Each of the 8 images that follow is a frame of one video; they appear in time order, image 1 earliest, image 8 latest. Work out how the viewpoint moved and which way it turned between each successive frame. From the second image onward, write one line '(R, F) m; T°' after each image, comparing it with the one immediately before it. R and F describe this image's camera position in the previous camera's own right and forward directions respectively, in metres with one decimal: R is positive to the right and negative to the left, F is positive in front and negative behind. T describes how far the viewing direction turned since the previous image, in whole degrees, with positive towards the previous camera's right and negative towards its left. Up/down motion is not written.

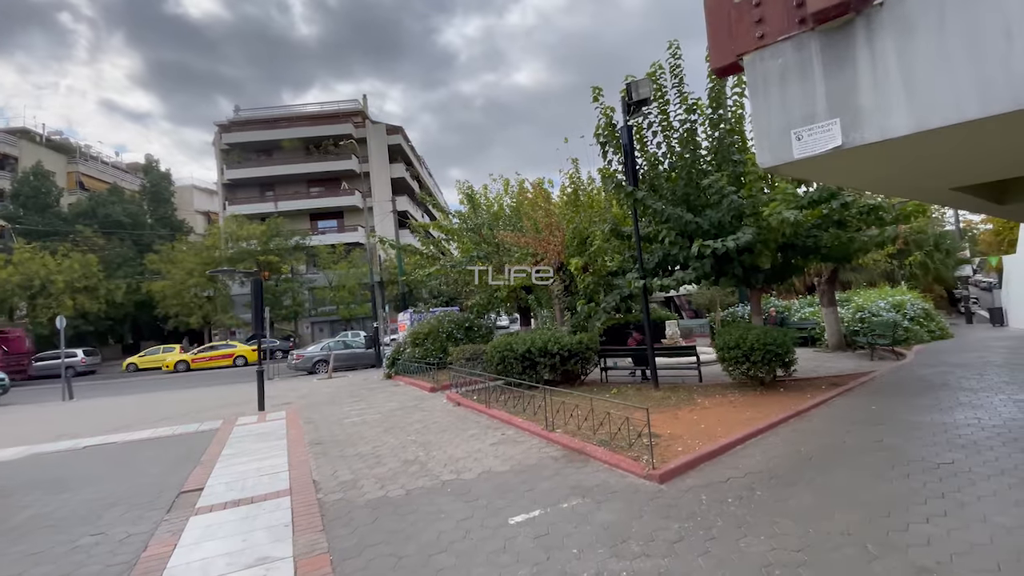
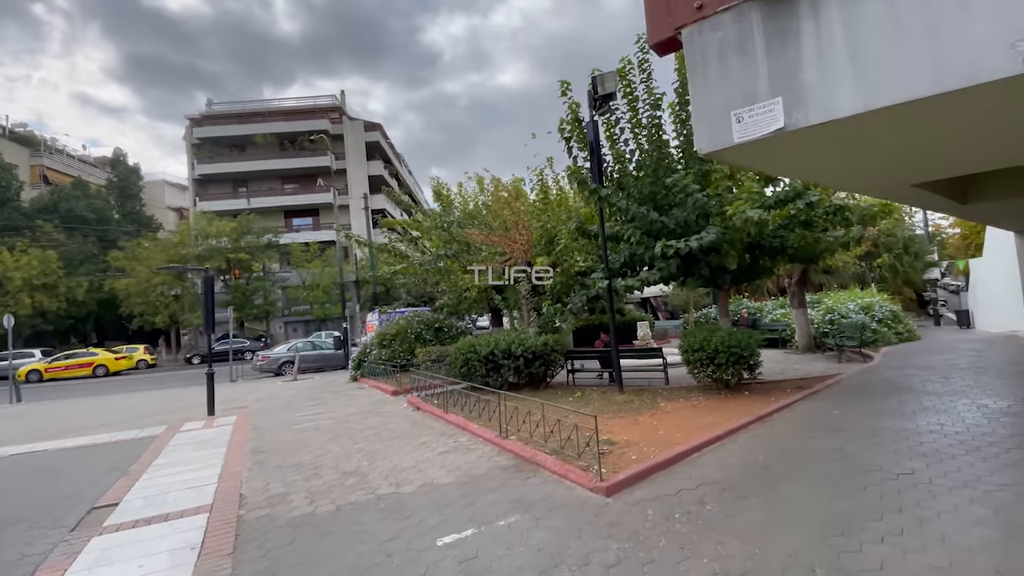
(+0.4, +0.3) m; +2°
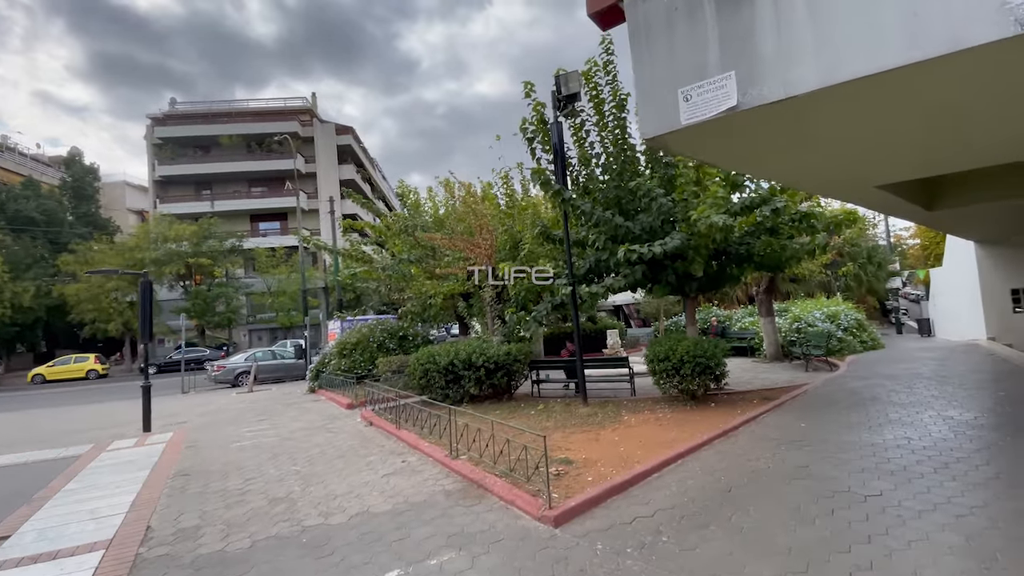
(+0.3, +0.4) m; +3°
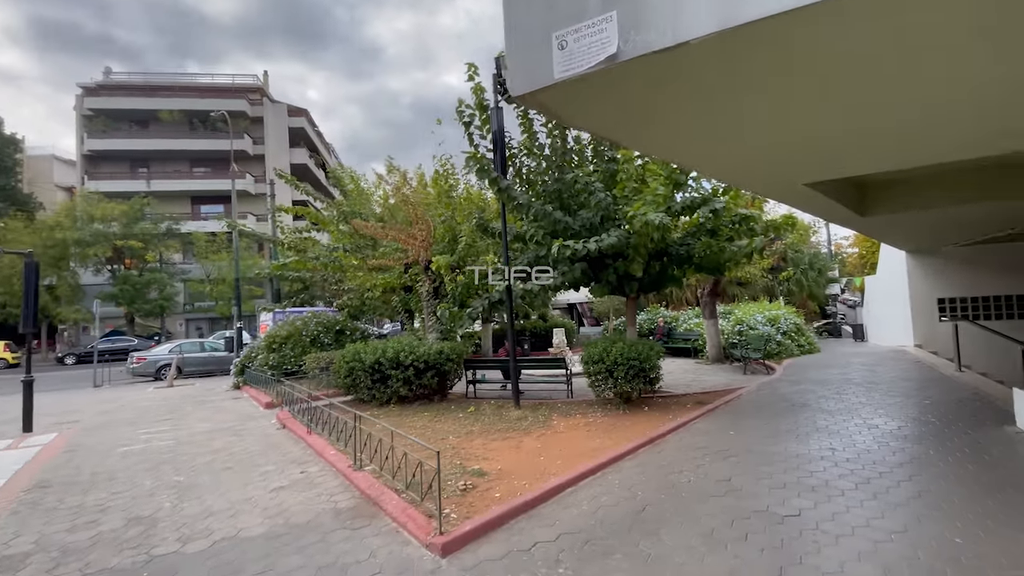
(+0.5, +0.5) m; +5°
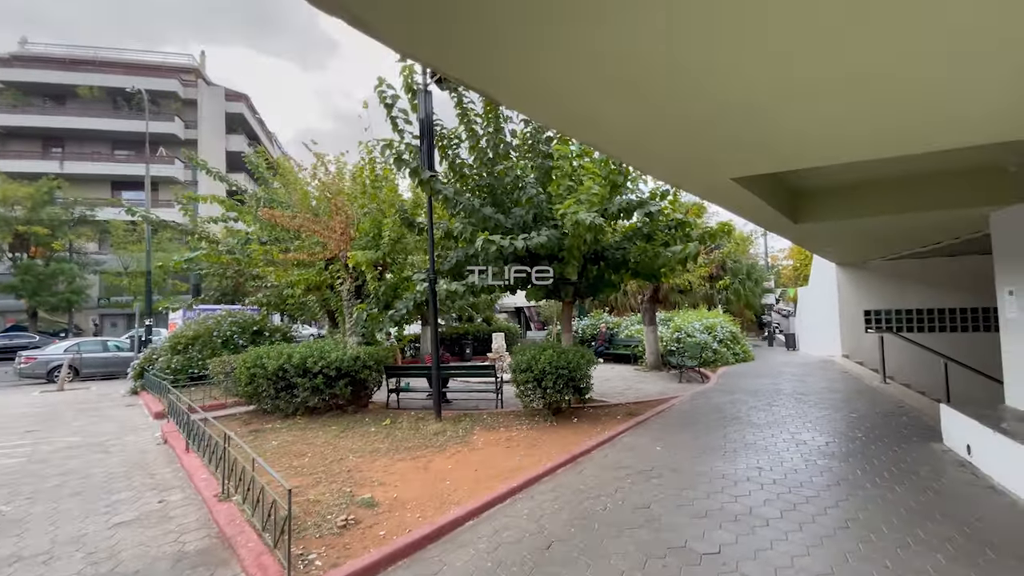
(+0.5, +0.6) m; +6°
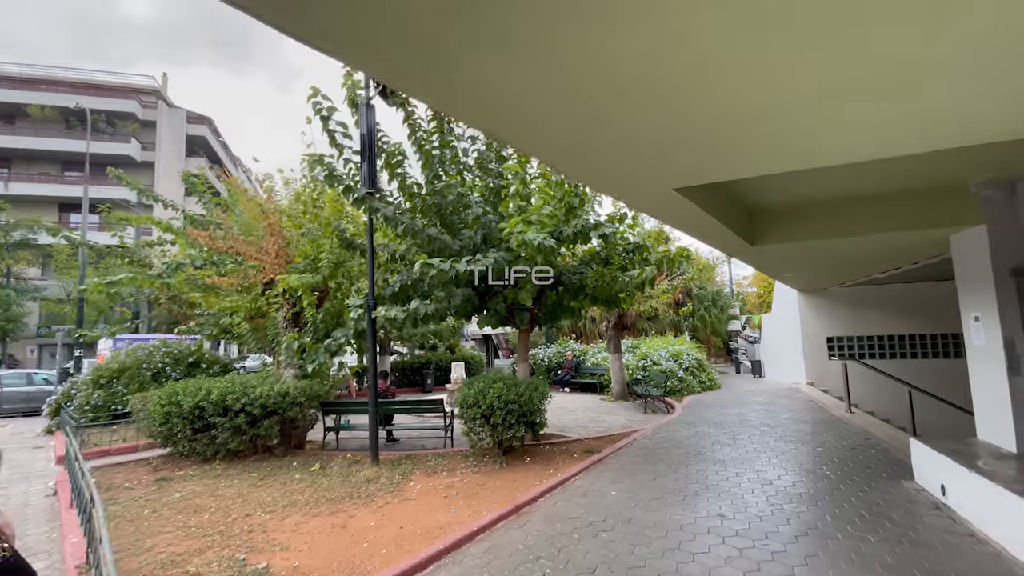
(+0.4, +0.5) m; +3°
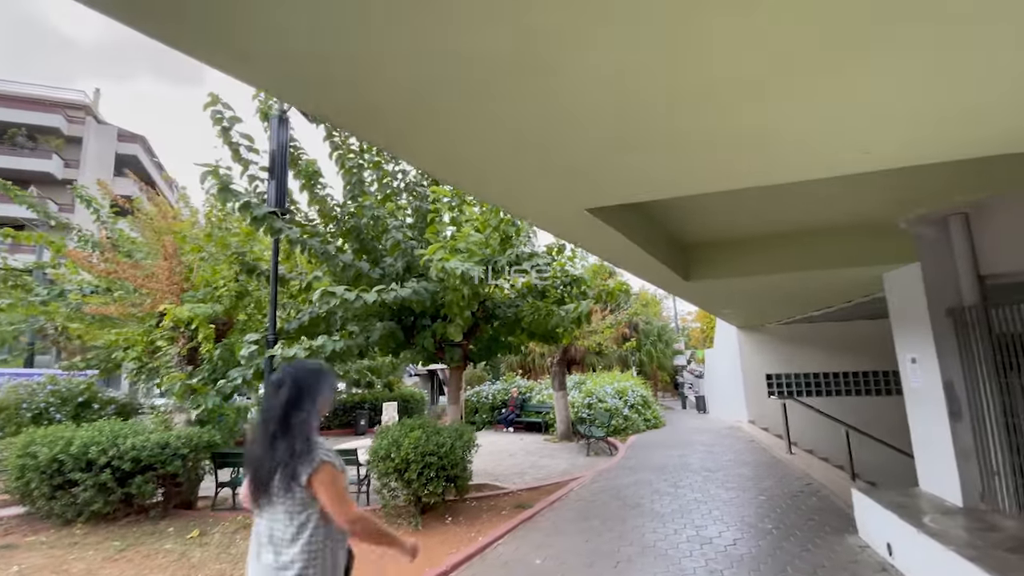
(+0.4, +0.6) m; +5°
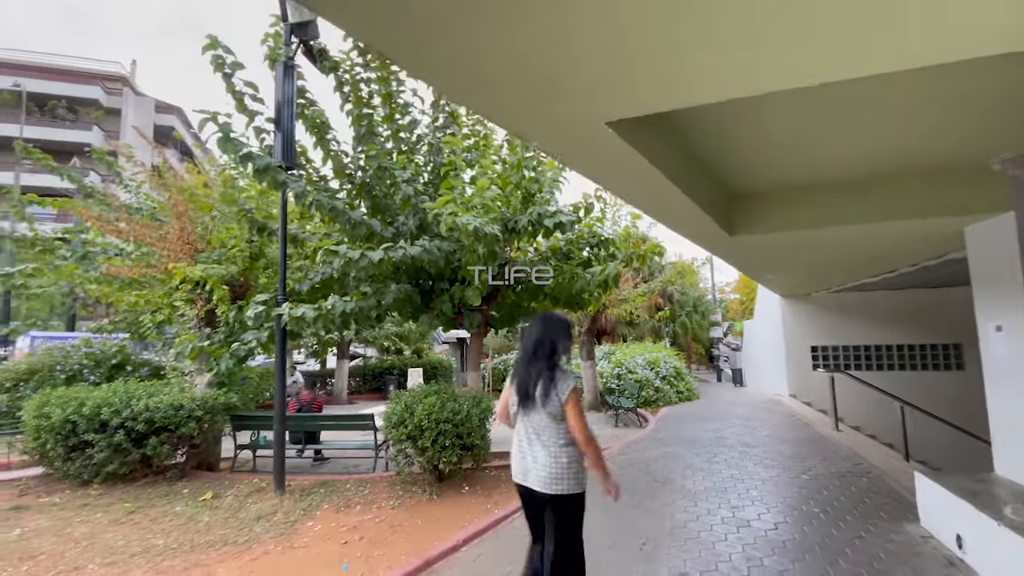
(+0.1, +0.5) m; -4°
